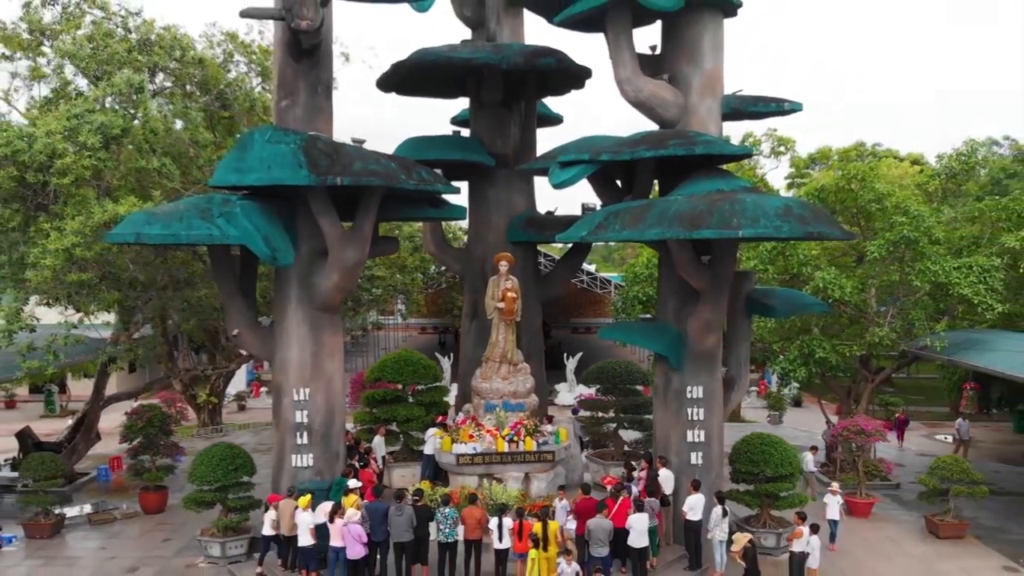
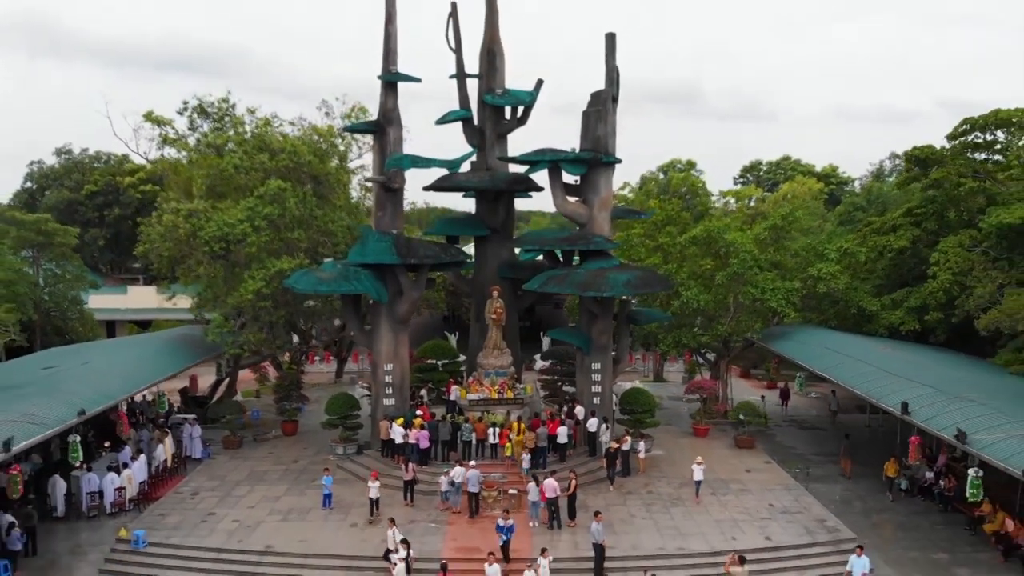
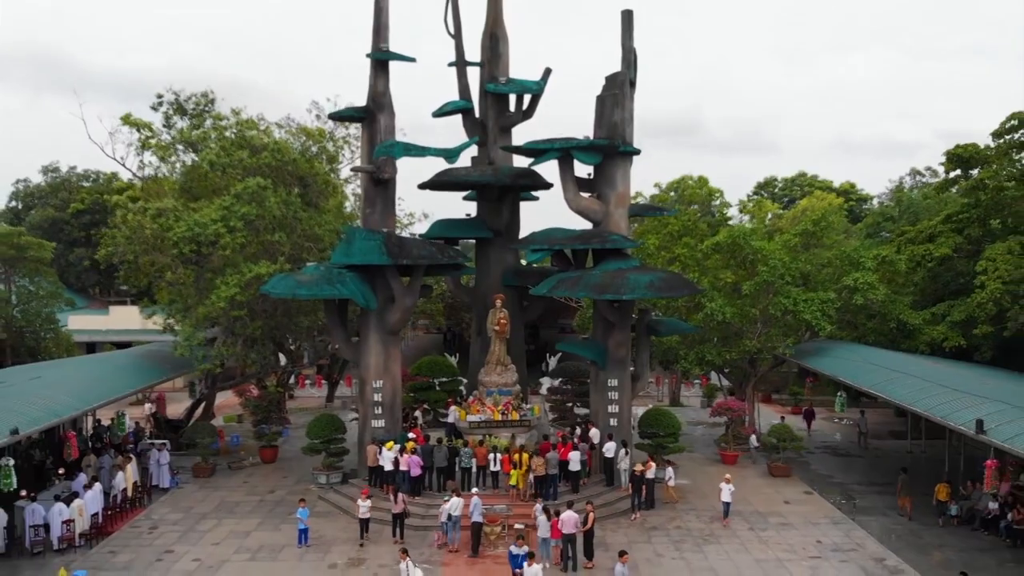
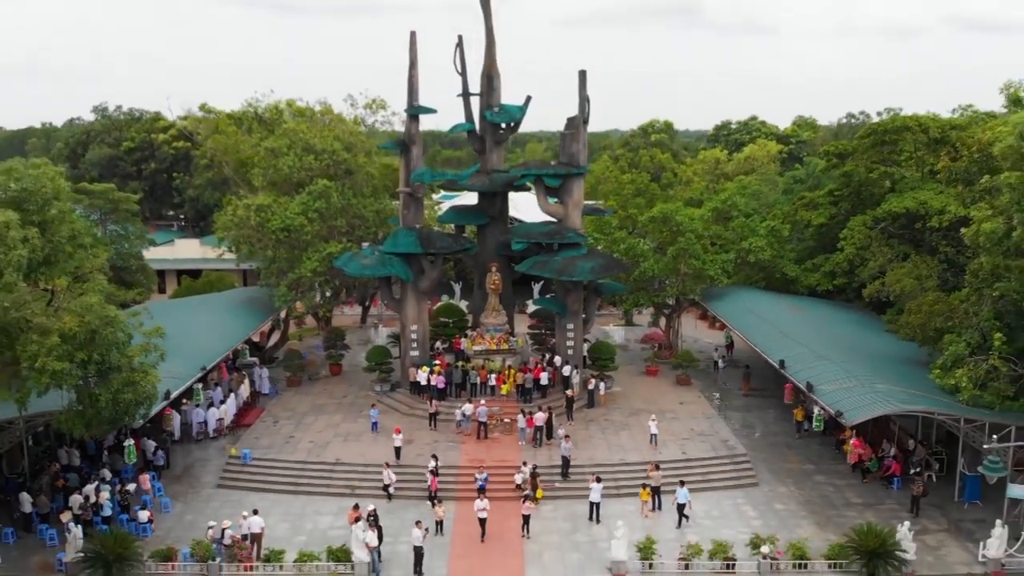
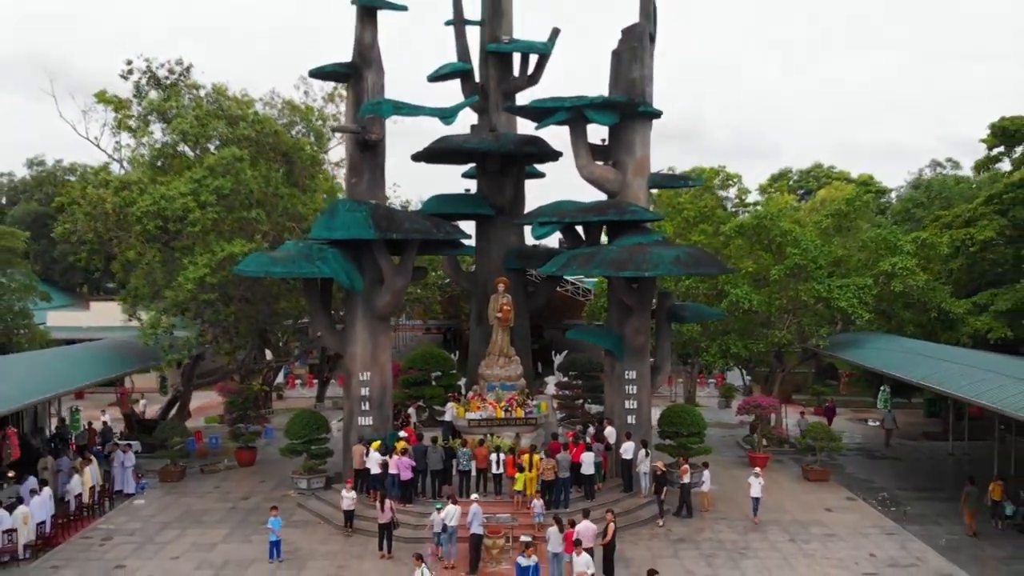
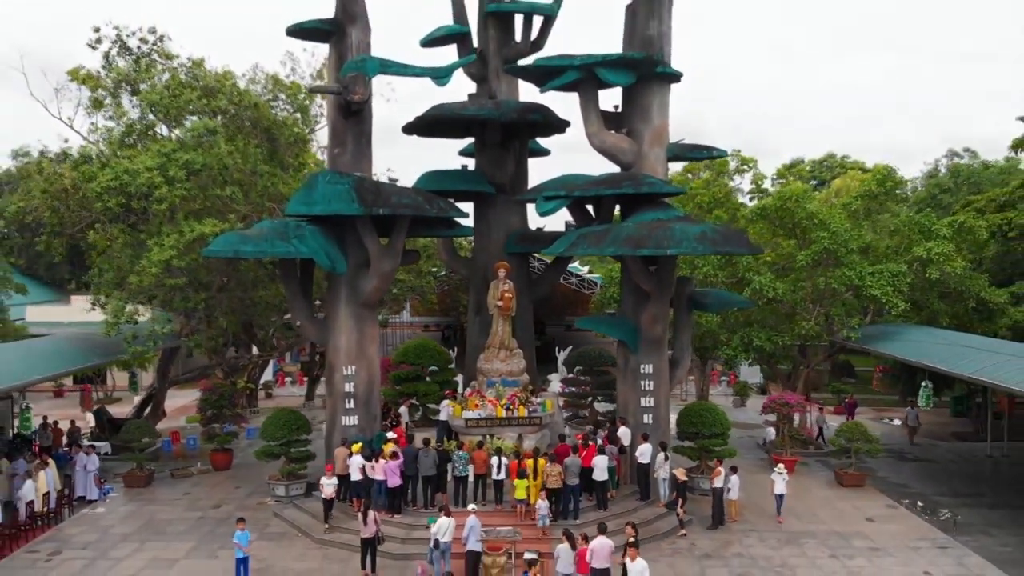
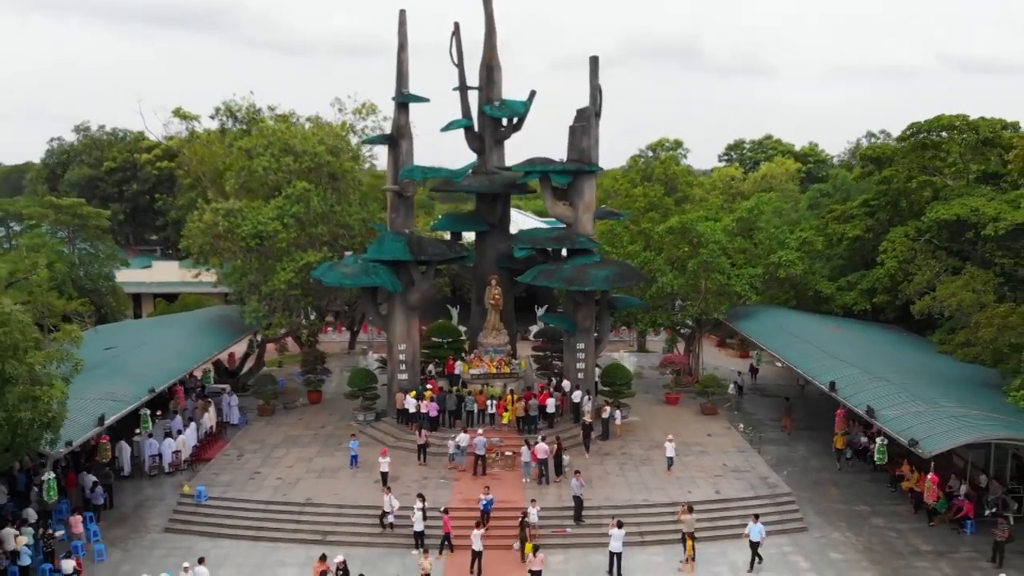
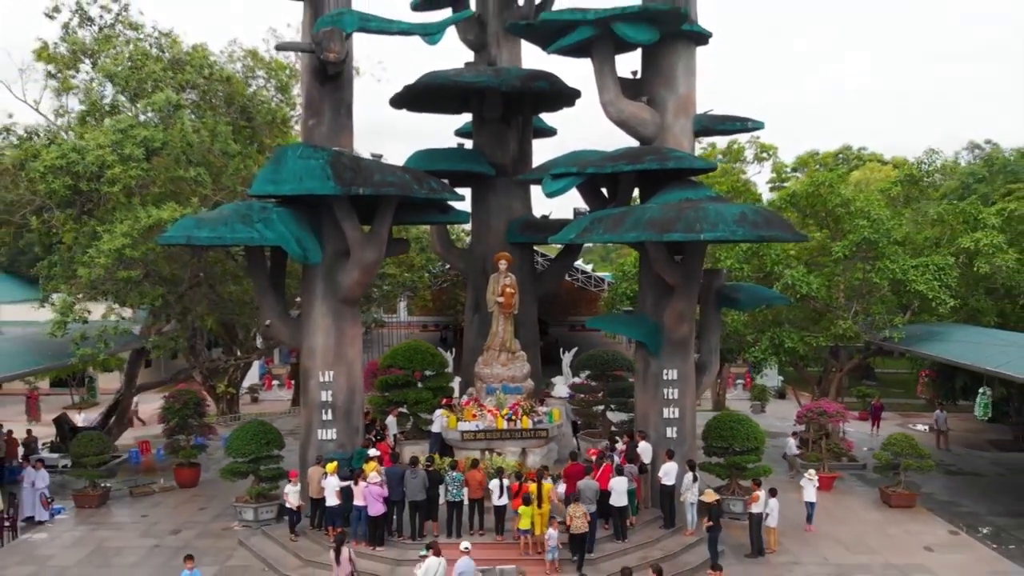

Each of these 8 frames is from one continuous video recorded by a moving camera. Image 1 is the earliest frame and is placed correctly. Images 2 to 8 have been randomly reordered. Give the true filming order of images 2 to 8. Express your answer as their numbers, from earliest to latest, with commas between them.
8, 6, 5, 3, 2, 7, 4
